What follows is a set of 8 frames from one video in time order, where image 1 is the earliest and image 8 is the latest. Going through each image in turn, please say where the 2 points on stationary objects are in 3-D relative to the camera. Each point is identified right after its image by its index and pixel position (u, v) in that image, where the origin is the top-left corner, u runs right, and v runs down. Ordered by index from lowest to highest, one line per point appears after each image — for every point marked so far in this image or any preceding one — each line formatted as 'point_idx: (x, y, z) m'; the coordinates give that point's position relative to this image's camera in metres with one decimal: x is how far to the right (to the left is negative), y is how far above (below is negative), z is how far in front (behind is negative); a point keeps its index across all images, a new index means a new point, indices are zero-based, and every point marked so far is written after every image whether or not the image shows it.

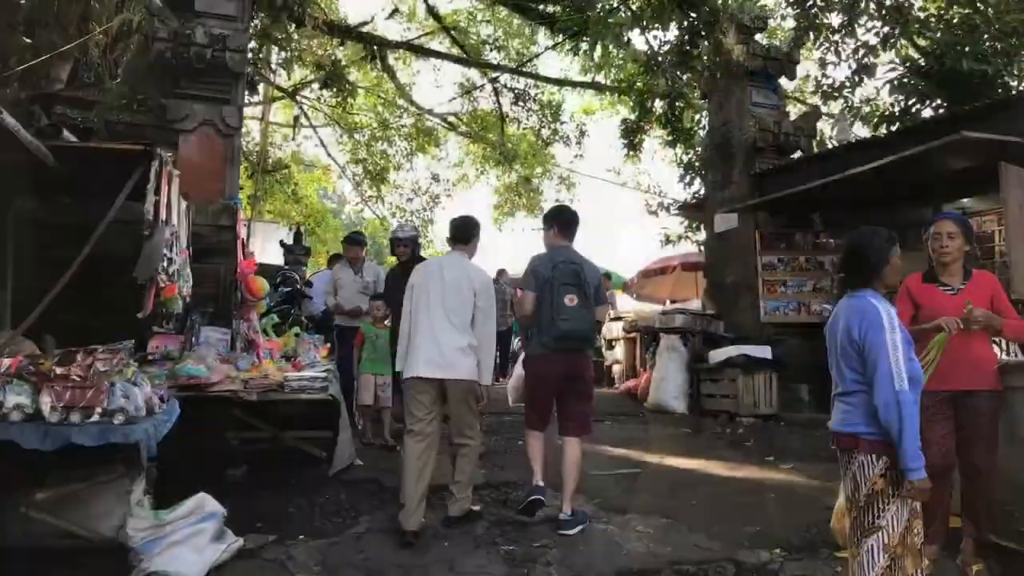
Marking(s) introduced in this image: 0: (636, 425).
0: (+1.1, -1.2, +8.0) m
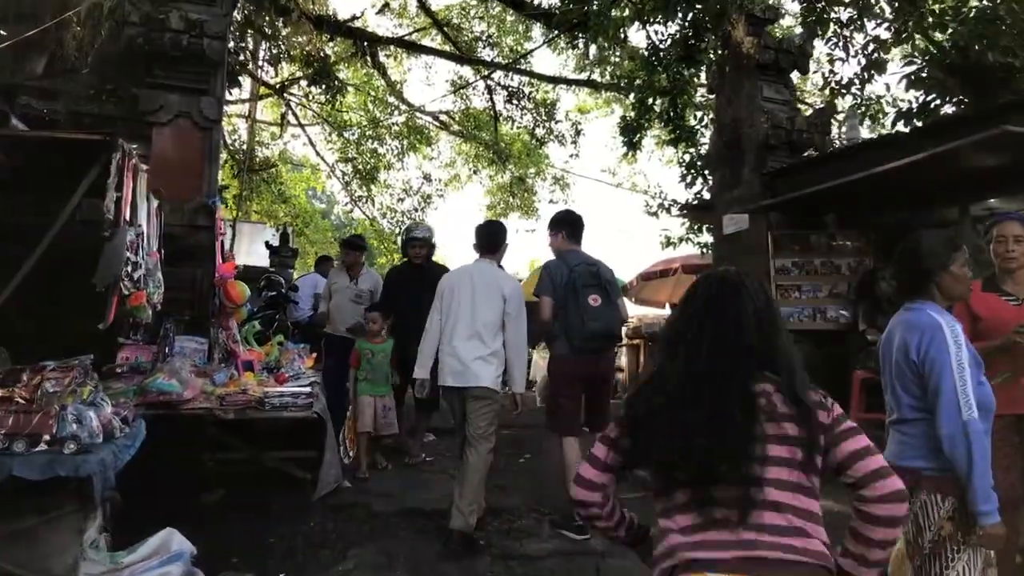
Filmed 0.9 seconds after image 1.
0: (+1.1, -1.3, +7.5) m
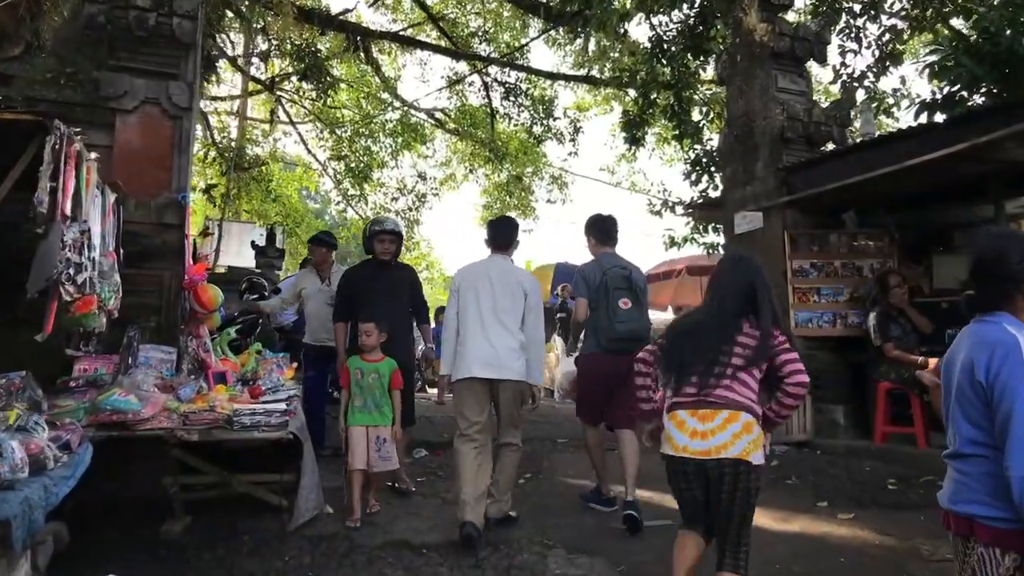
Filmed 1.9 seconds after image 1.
0: (+1.1, -1.3, +7.0) m
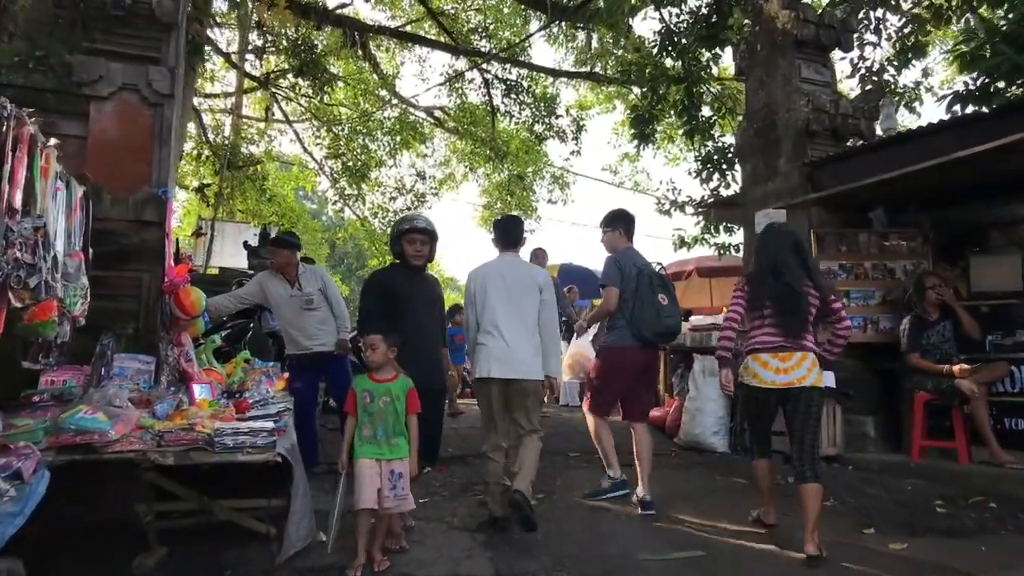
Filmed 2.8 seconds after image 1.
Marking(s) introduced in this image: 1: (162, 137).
0: (+1.2, -1.3, +6.5) m
1: (-2.1, +0.9, +5.3) m
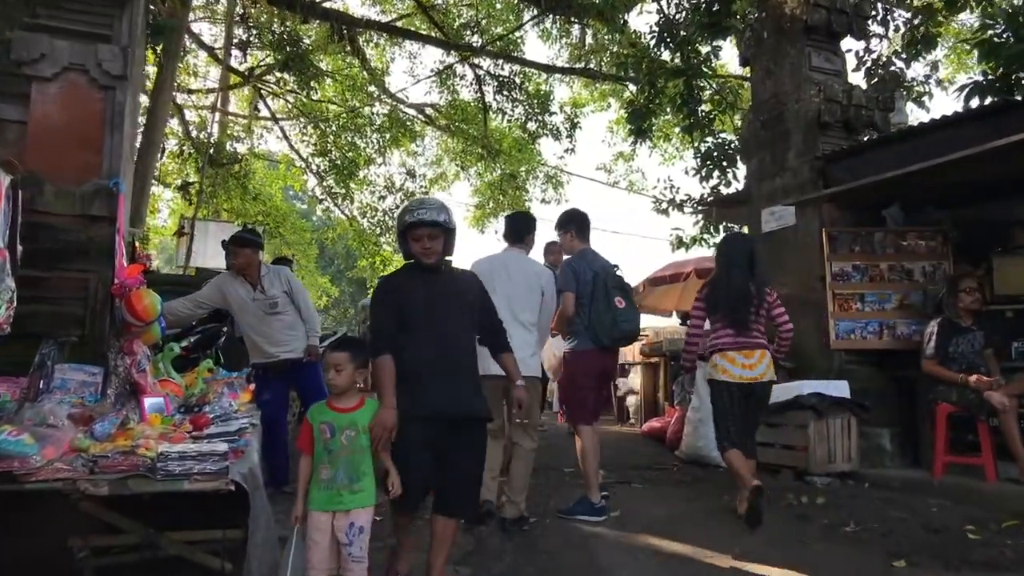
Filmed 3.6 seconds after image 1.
0: (+1.1, -1.4, +6.0) m
1: (-2.2, +0.9, +4.8) m
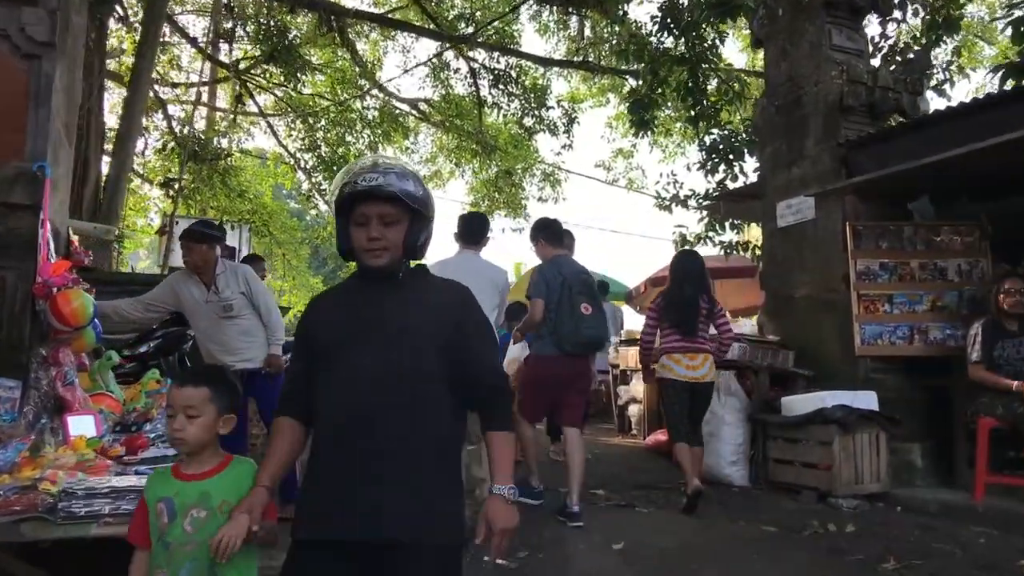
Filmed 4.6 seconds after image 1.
0: (+1.0, -1.4, +5.4) m
1: (-2.2, +0.9, +4.2) m
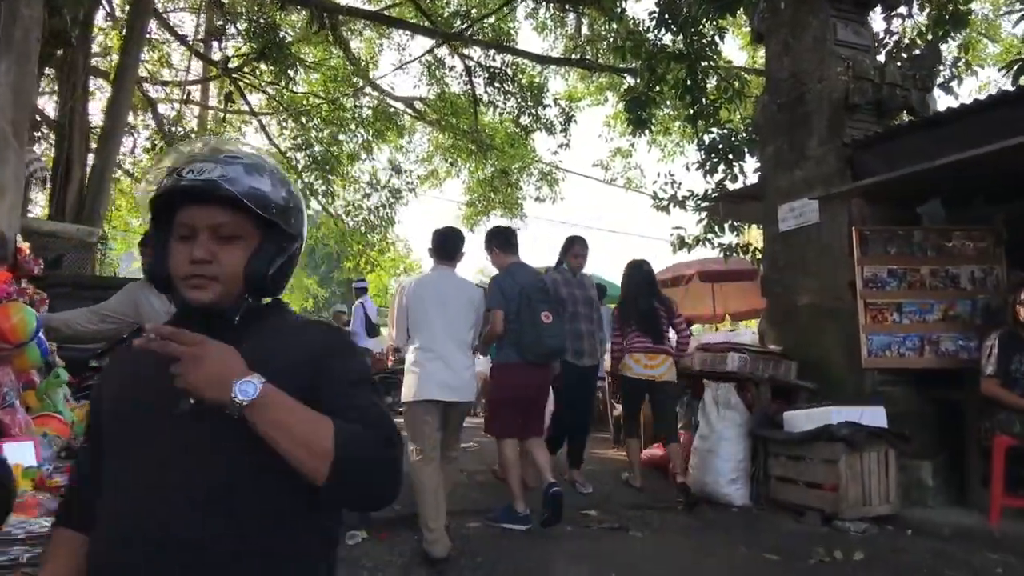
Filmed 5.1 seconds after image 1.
0: (+1.0, -1.4, +5.1) m
1: (-2.3, +0.8, +3.8) m
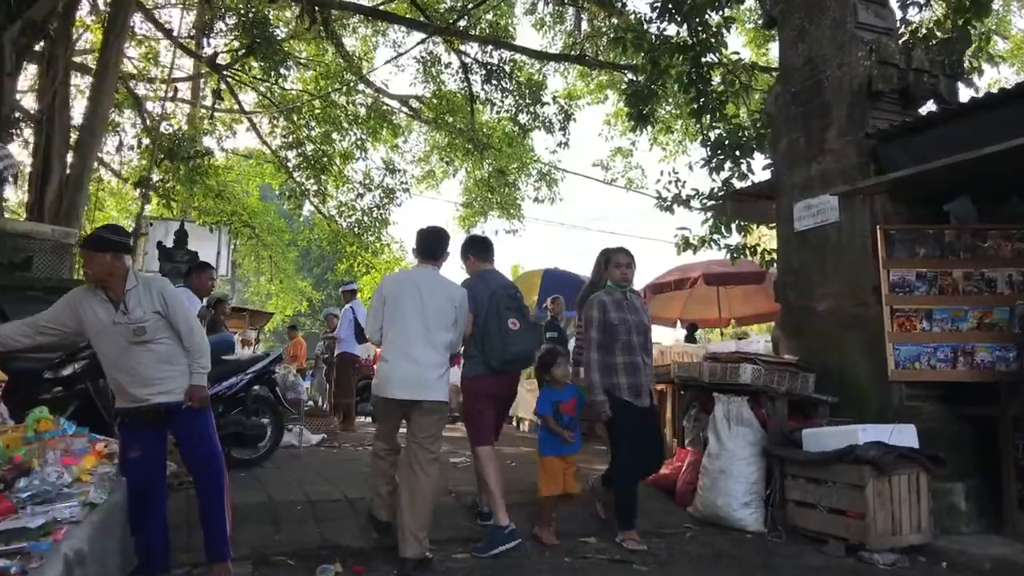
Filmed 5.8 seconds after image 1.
0: (+0.9, -1.4, +4.6) m
1: (-2.4, +0.8, +3.3) m
